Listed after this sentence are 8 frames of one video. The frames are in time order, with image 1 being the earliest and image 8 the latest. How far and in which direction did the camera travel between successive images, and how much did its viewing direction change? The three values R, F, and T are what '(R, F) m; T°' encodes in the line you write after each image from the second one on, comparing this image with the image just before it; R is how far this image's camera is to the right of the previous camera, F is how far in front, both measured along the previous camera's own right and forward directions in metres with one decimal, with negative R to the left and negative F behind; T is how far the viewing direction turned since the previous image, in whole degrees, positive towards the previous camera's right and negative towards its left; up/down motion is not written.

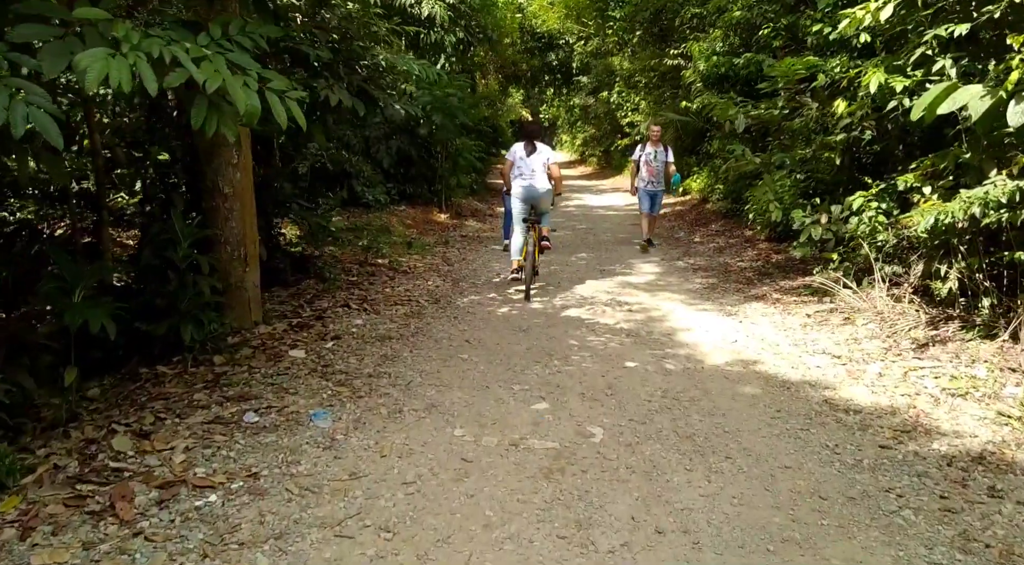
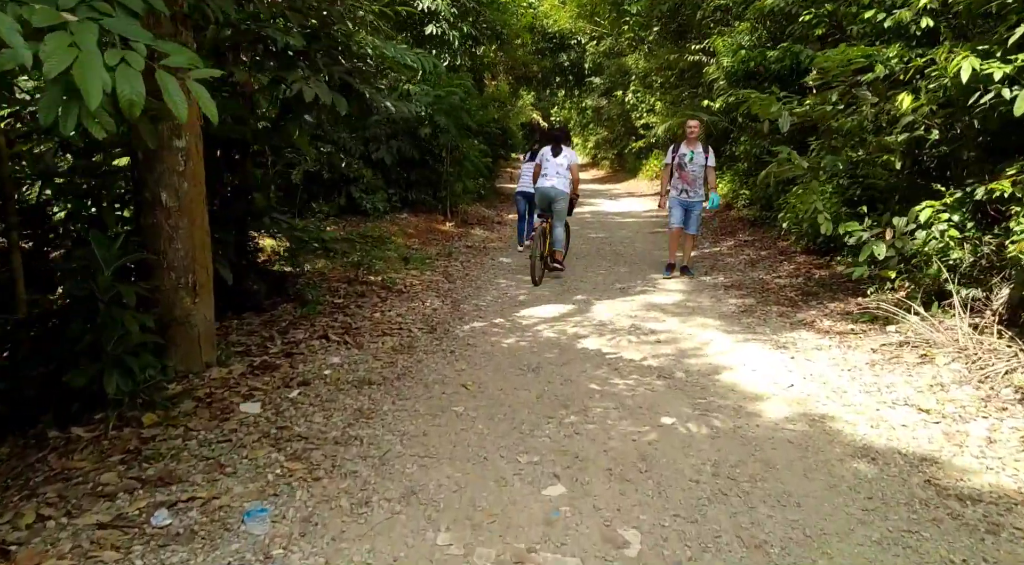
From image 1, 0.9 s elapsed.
(0.0, +1.1) m; -1°
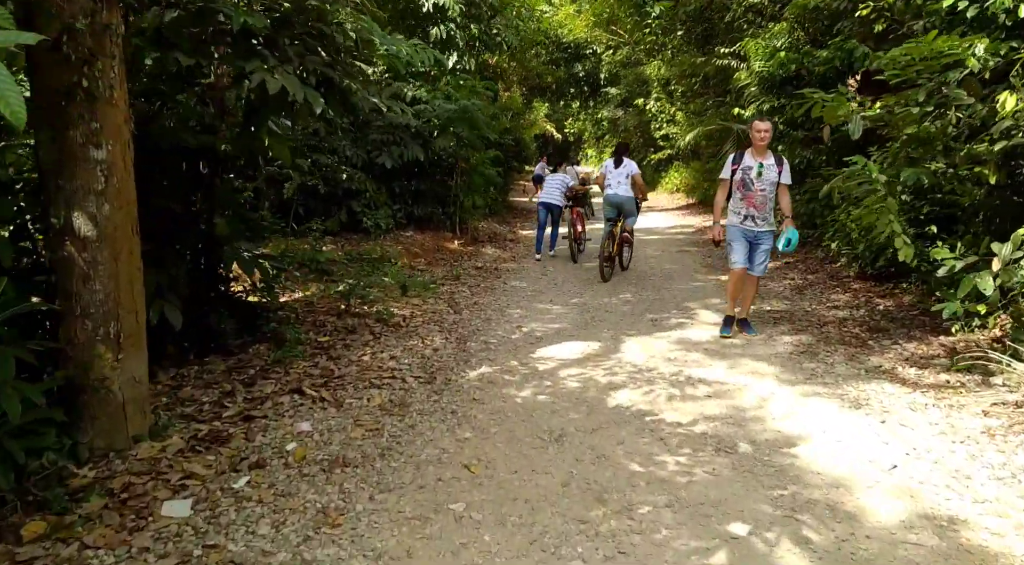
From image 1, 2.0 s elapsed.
(0.0, +1.1) m; -1°
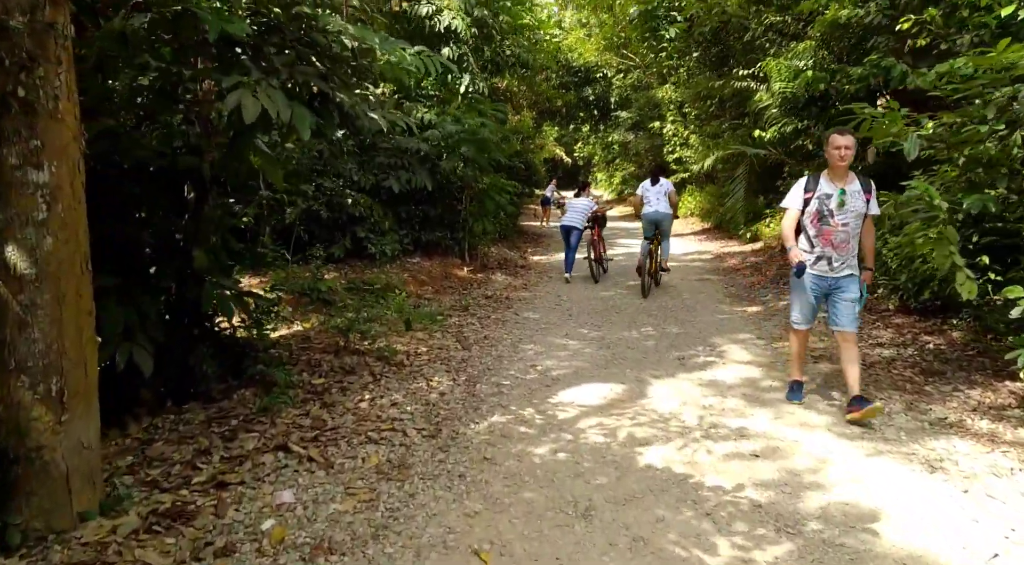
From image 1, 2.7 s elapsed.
(0.0, +0.6) m; -1°
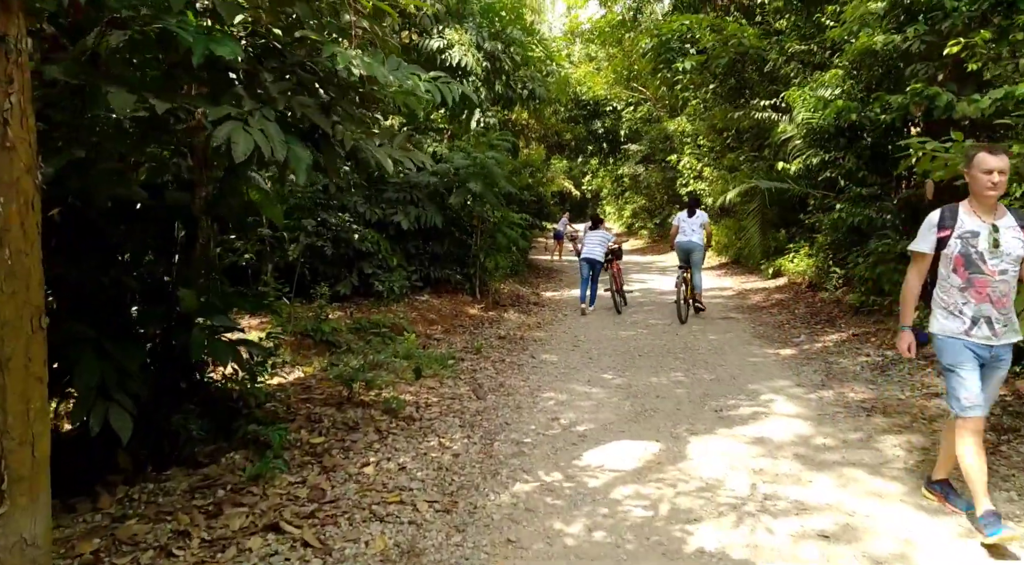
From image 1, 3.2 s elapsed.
(-0.1, +0.6) m; -1°
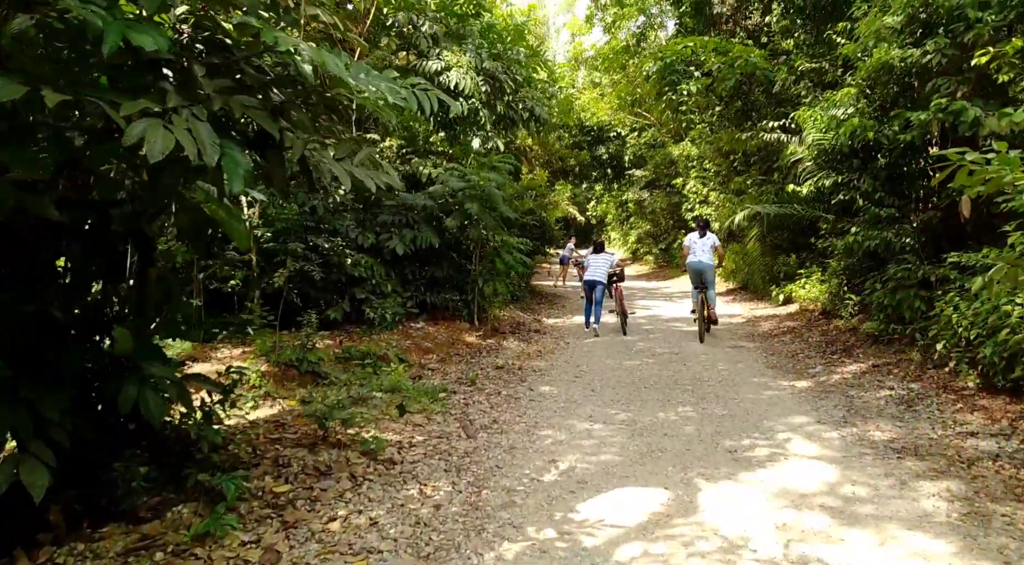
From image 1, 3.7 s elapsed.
(+0.1, +0.6) m; 0°
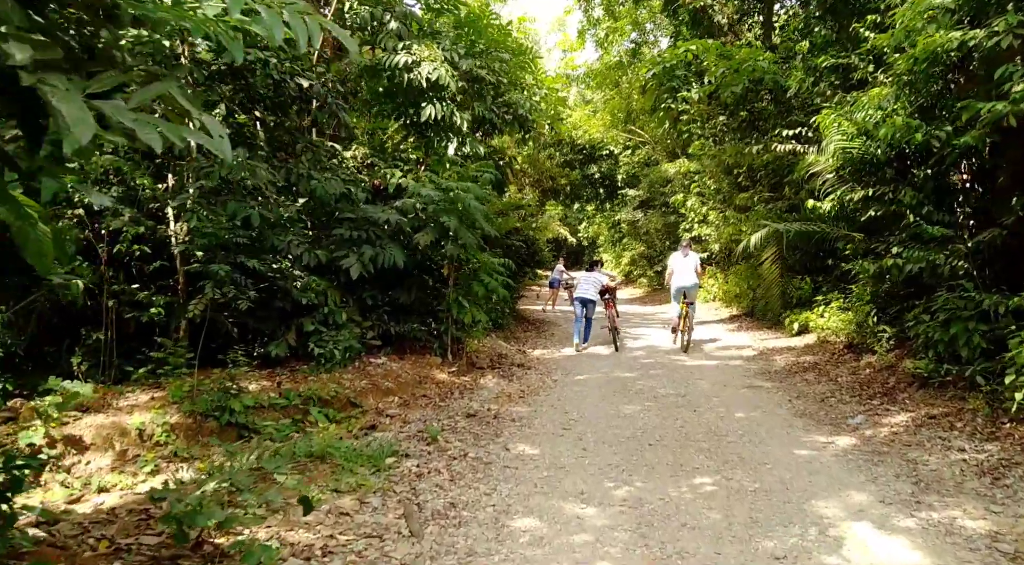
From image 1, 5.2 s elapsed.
(+0.2, +1.7) m; +1°
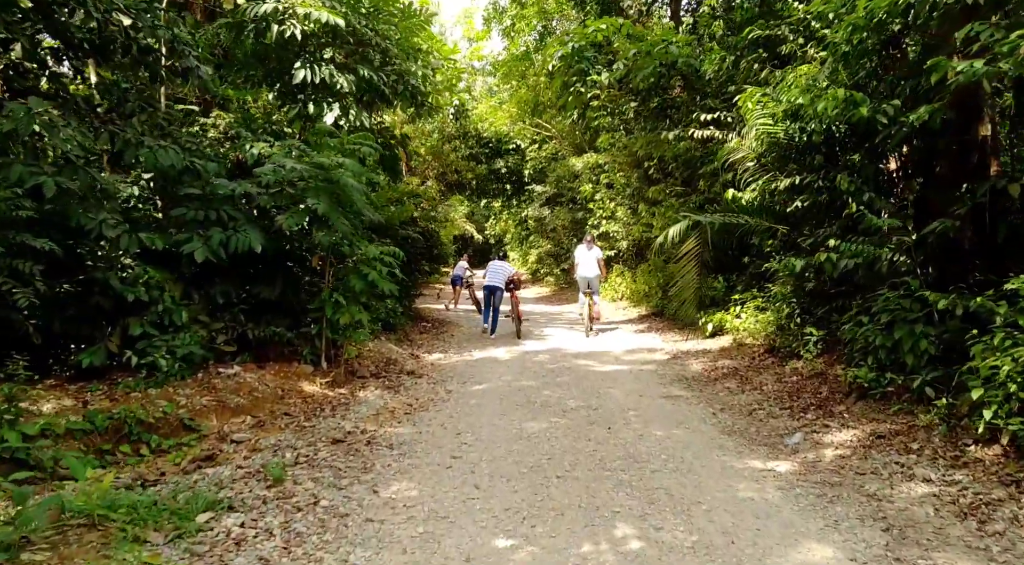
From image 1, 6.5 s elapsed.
(+0.2, +1.4) m; +6°
